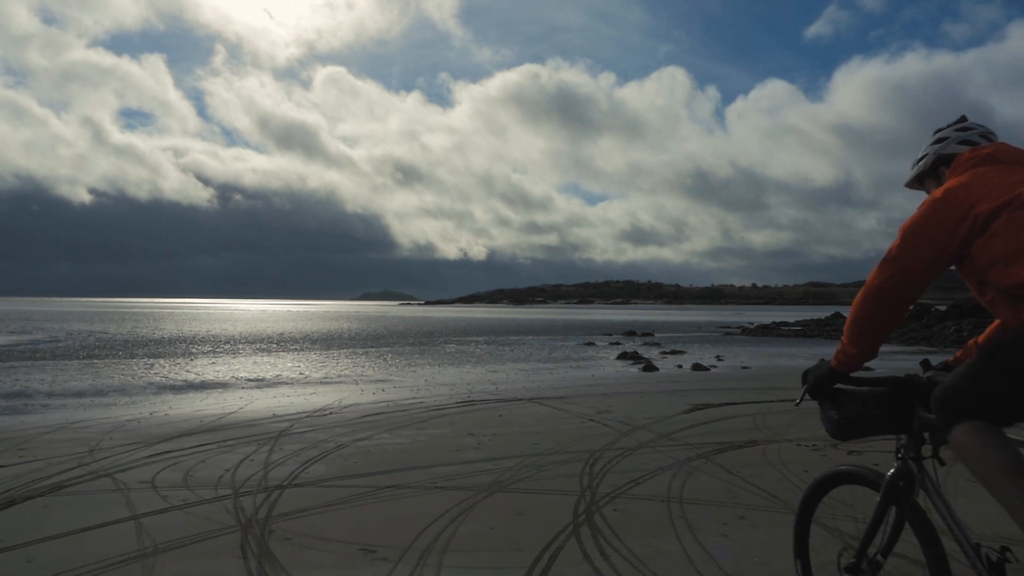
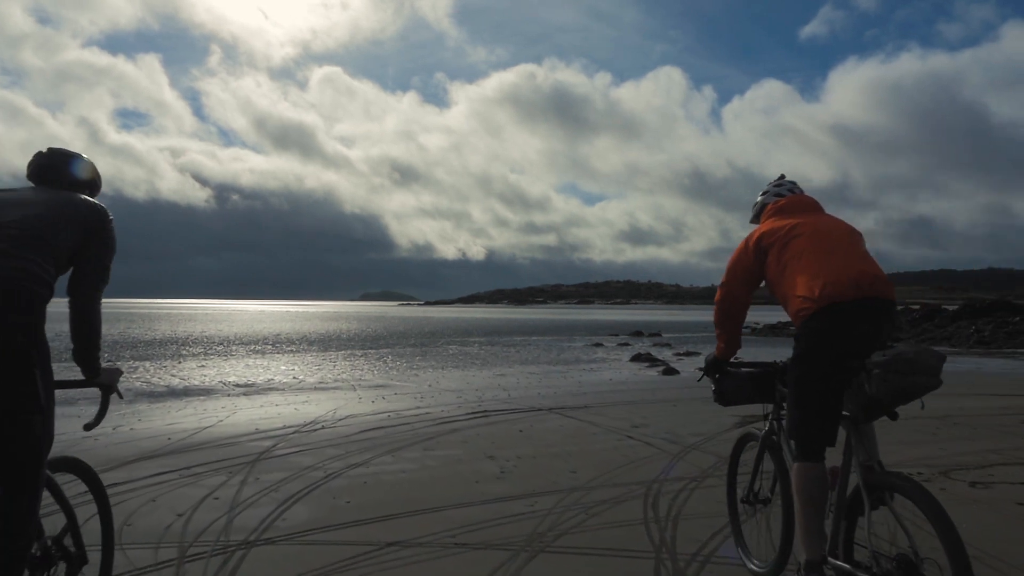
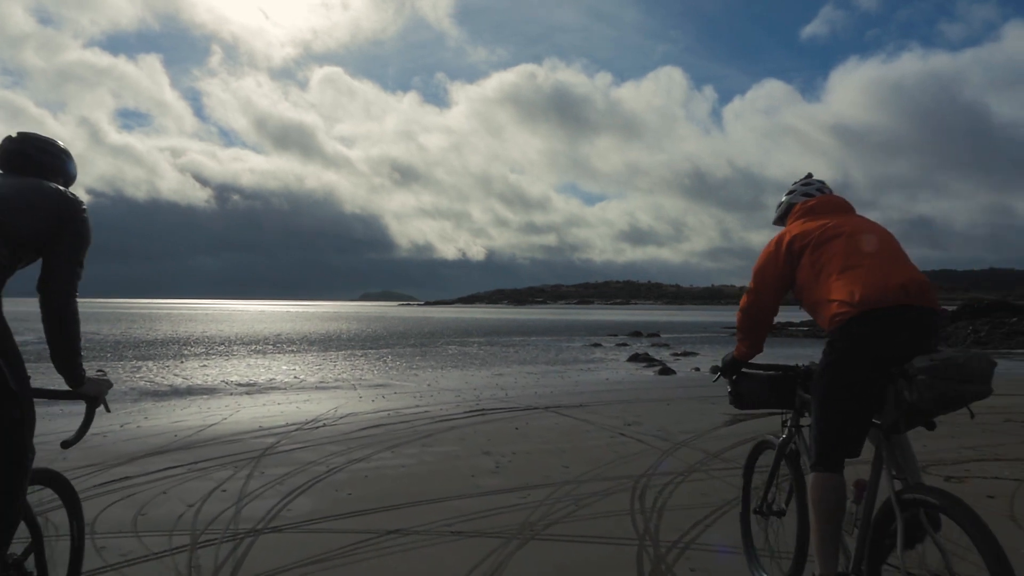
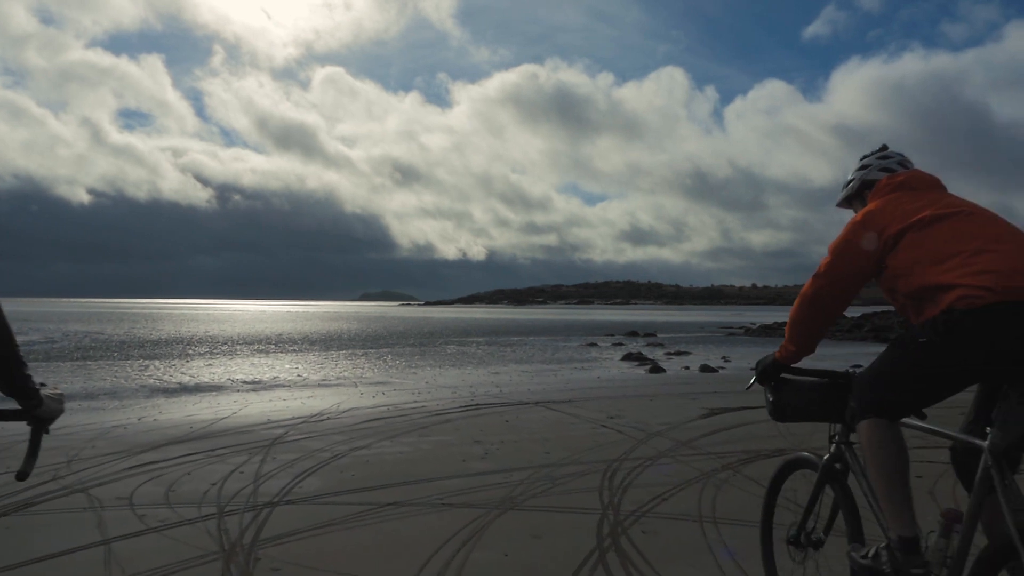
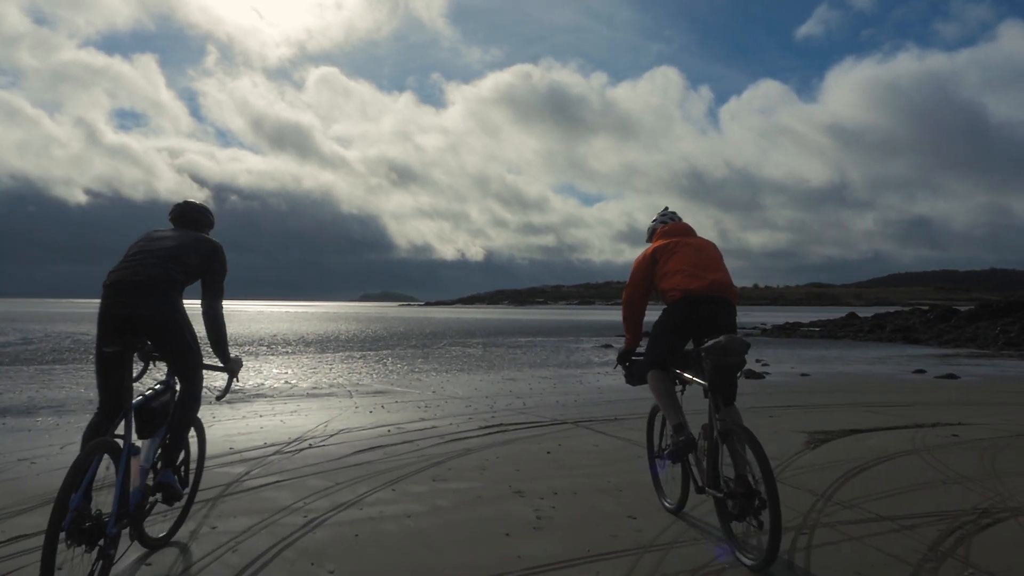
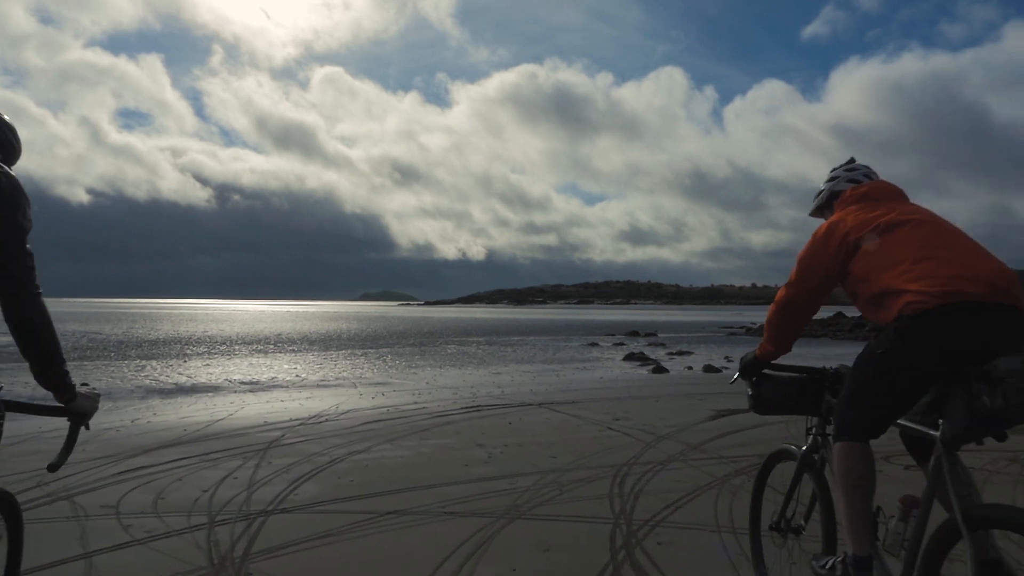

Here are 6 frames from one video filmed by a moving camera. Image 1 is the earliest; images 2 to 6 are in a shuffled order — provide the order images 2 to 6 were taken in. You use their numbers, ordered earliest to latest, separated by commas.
4, 6, 3, 2, 5
